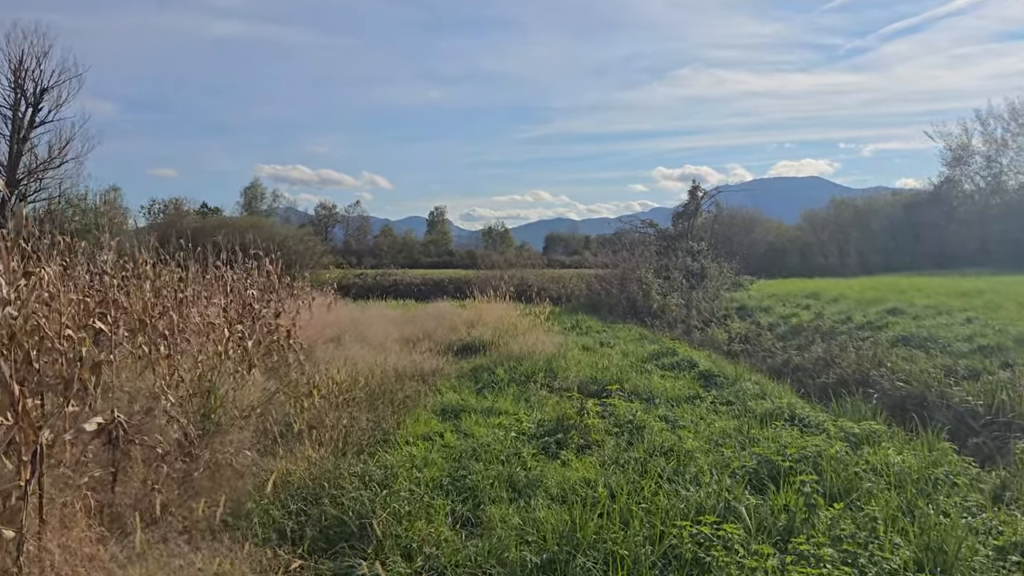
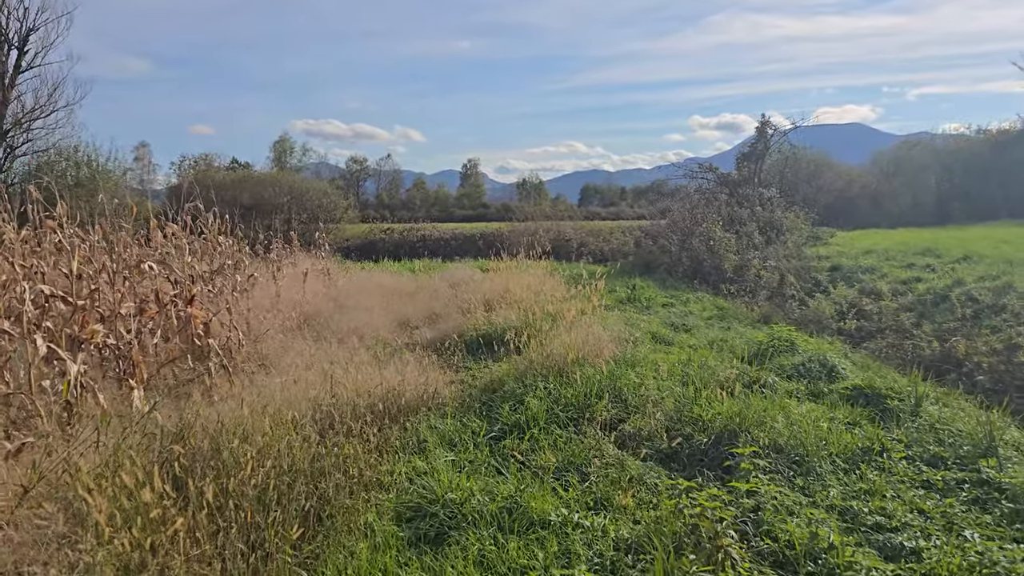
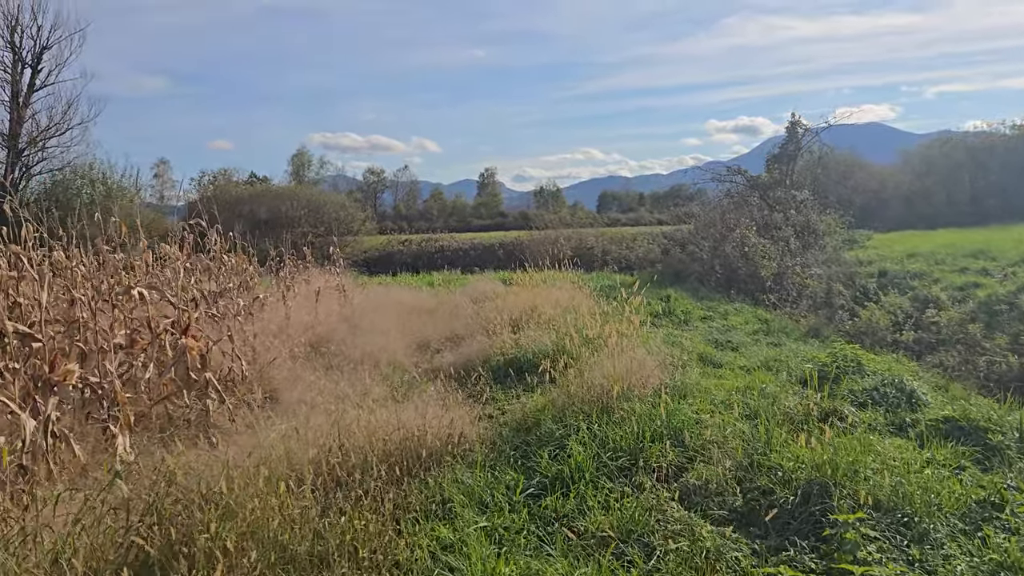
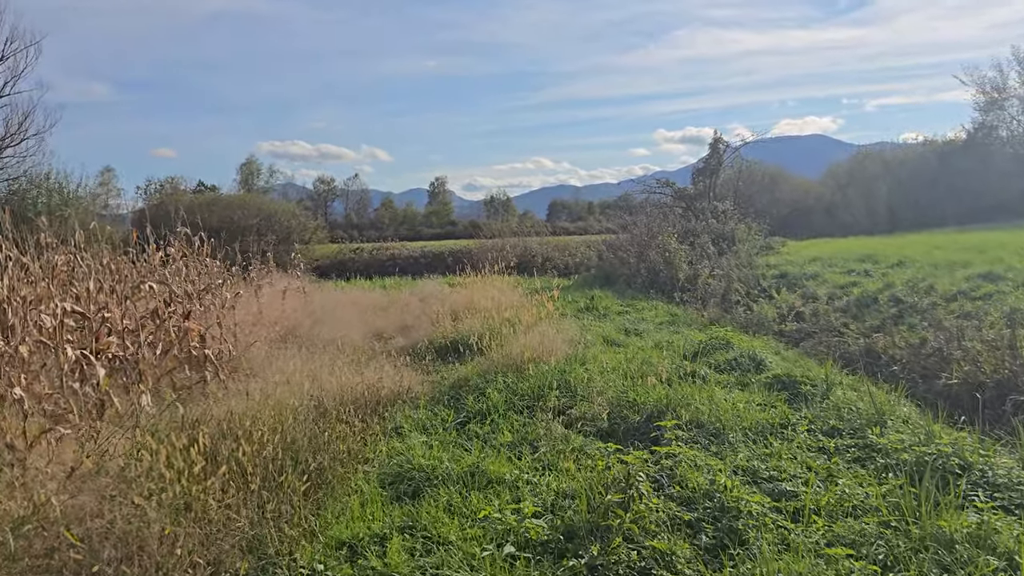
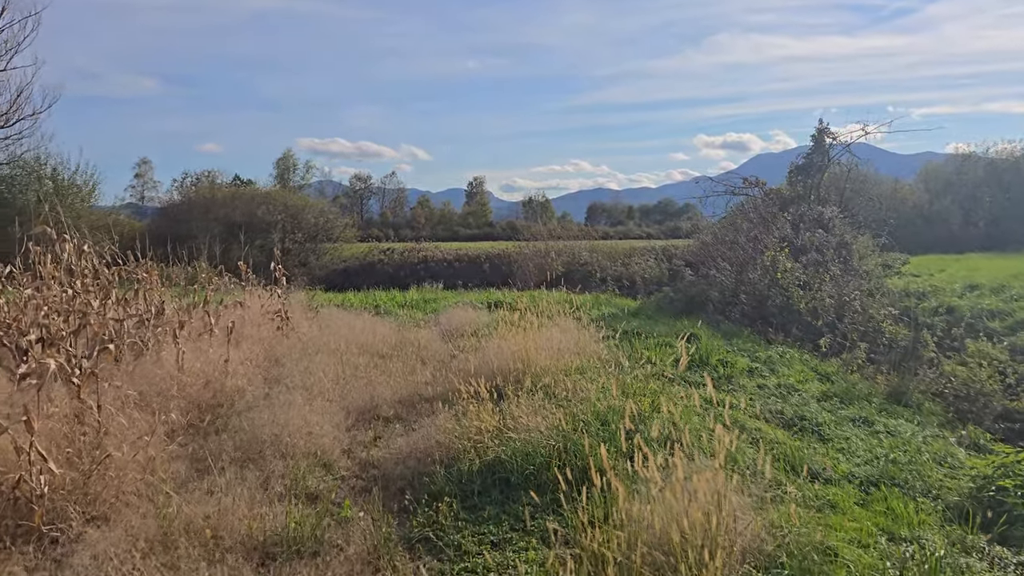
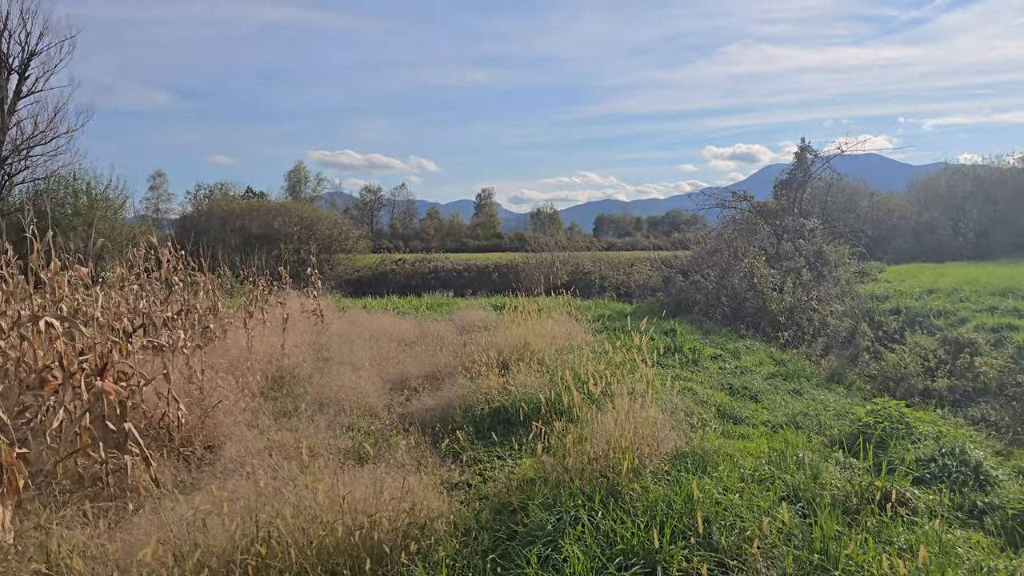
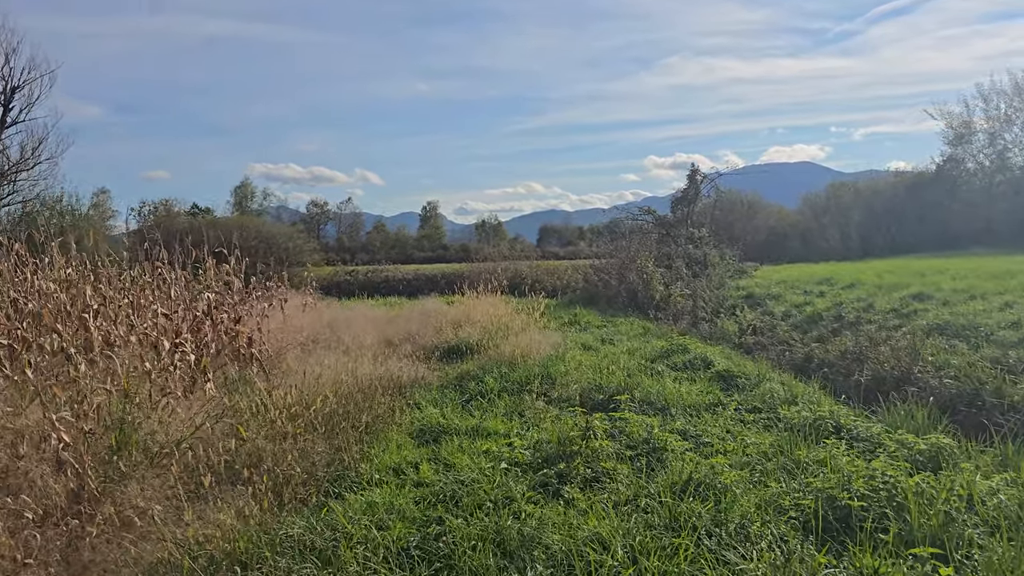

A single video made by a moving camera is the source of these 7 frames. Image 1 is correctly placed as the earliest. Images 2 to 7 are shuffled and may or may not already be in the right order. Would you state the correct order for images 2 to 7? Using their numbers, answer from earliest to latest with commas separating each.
7, 4, 2, 3, 6, 5
